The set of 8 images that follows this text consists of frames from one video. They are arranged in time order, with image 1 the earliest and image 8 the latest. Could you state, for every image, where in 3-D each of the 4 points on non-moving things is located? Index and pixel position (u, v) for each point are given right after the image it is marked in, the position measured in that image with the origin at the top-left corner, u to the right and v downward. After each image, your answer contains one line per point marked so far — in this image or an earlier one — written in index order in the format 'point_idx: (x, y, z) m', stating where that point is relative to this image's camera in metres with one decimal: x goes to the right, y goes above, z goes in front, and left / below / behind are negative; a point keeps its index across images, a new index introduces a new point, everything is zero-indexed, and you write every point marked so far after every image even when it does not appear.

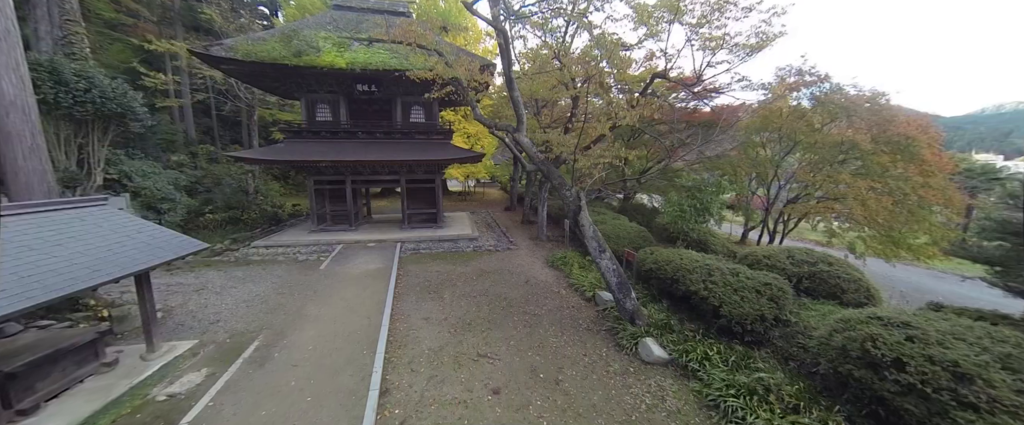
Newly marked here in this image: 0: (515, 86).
0: (+0.1, +3.2, +7.1) m
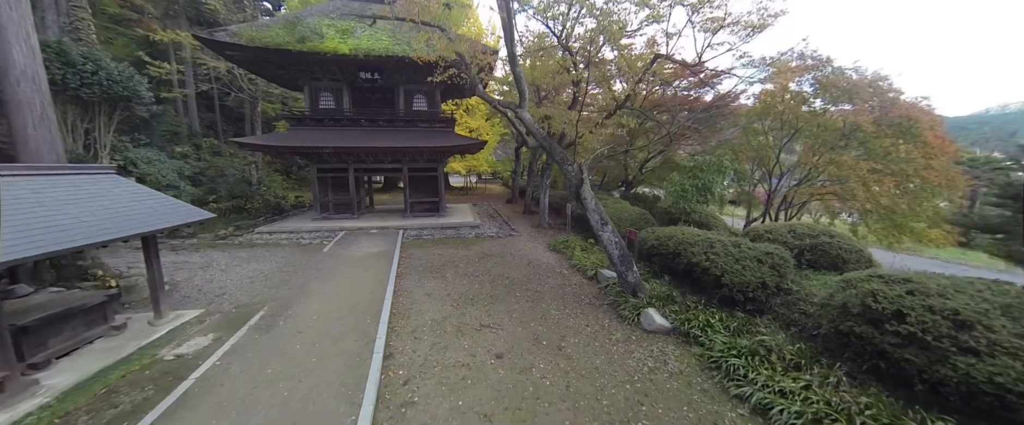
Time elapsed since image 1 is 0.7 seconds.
0: (+0.2, +3.7, +7.2) m
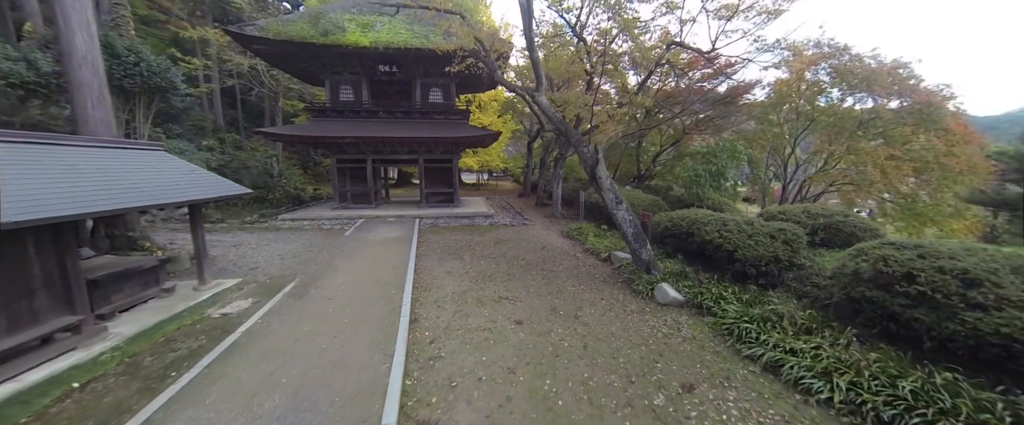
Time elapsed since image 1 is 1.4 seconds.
0: (+0.6, +4.1, +7.4) m
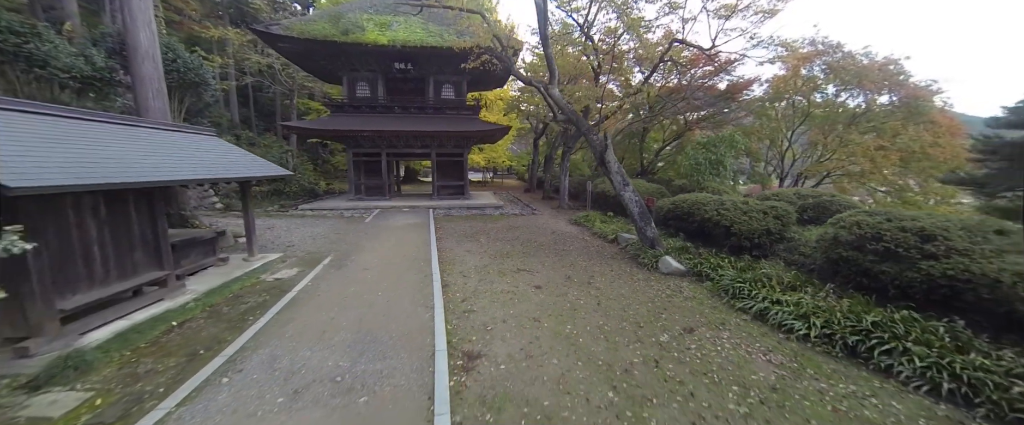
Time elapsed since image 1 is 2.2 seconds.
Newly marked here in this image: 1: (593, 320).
0: (+1.0, +4.6, +8.0) m
1: (+1.2, -1.6, +4.3) m
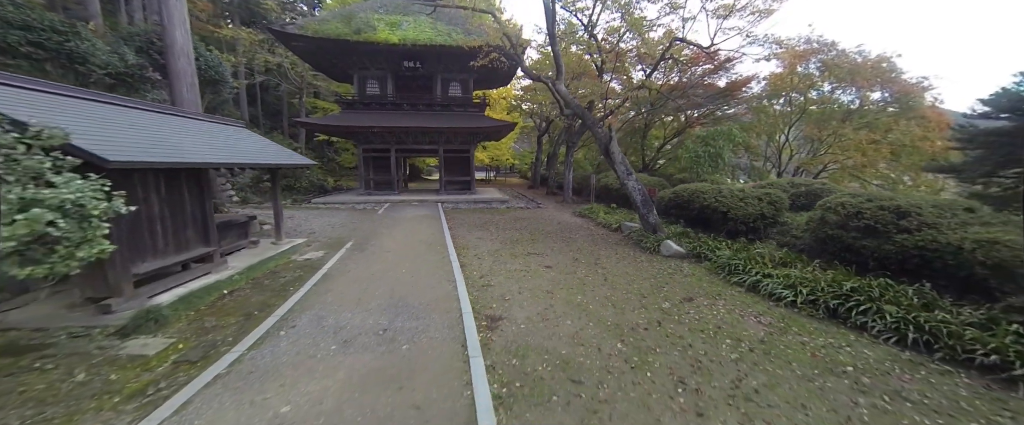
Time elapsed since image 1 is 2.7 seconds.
0: (+1.3, +4.9, +8.4) m
1: (+1.4, -1.3, +4.7) m
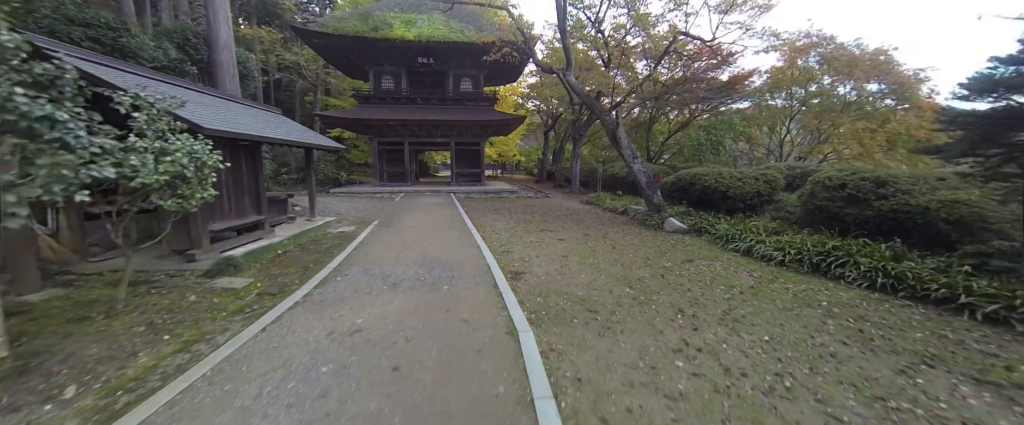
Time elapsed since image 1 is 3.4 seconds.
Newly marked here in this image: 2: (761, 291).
0: (+1.7, +5.3, +9.0) m
1: (+1.8, -0.8, +5.3) m
2: (+3.2, -1.0, +3.8) m
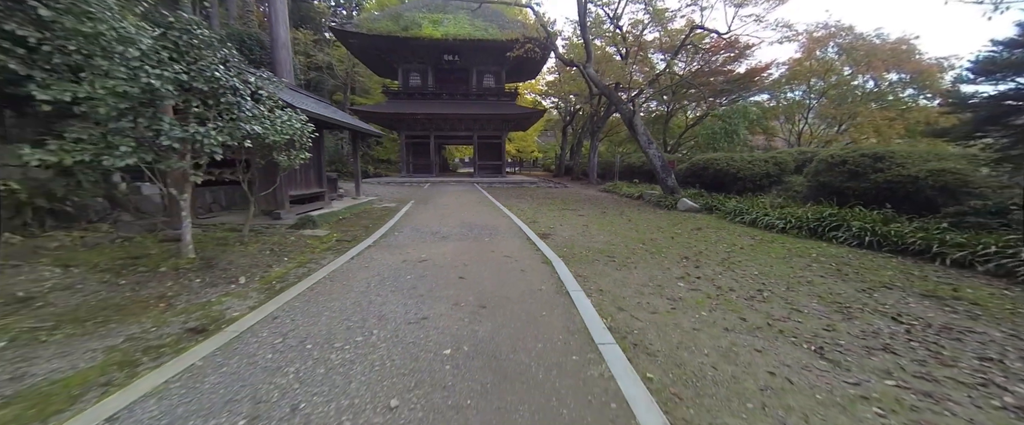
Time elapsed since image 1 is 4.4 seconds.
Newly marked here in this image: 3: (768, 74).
0: (+2.5, +5.9, +9.6) m
1: (+2.3, -0.3, +5.9) m
2: (+3.6, -0.5, +4.3) m
3: (+10.9, +5.9, +12.5) m
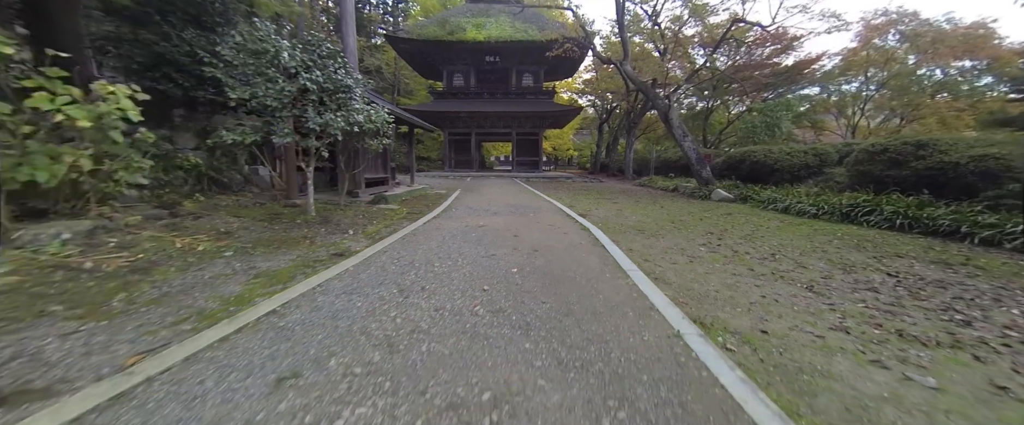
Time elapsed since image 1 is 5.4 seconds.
0: (+3.8, +6.2, +9.9) m
1: (+3.1, 0.0, +6.3) m
2: (+4.3, -0.2, +4.6) m
3: (+12.5, +6.0, +12.0) m
